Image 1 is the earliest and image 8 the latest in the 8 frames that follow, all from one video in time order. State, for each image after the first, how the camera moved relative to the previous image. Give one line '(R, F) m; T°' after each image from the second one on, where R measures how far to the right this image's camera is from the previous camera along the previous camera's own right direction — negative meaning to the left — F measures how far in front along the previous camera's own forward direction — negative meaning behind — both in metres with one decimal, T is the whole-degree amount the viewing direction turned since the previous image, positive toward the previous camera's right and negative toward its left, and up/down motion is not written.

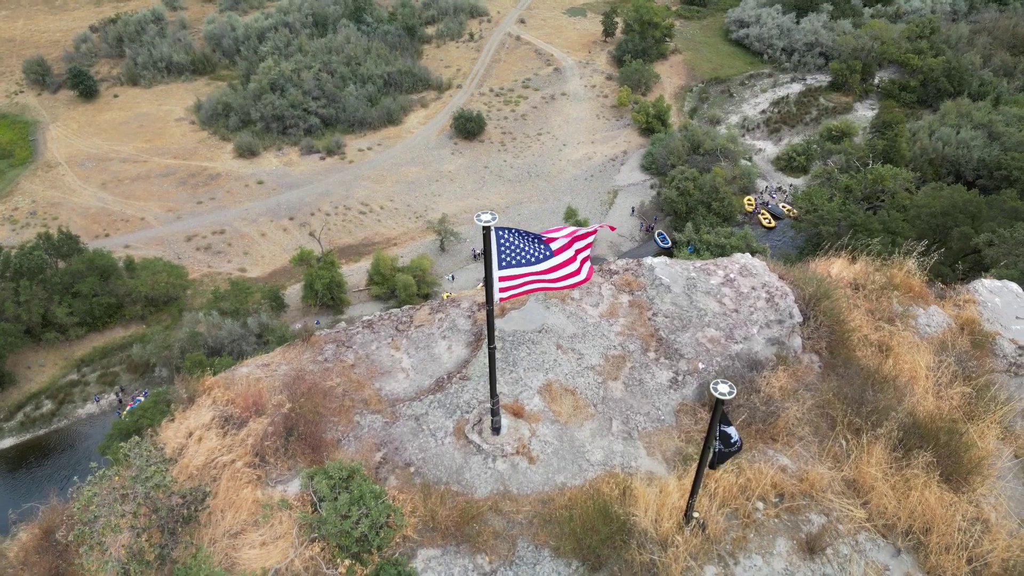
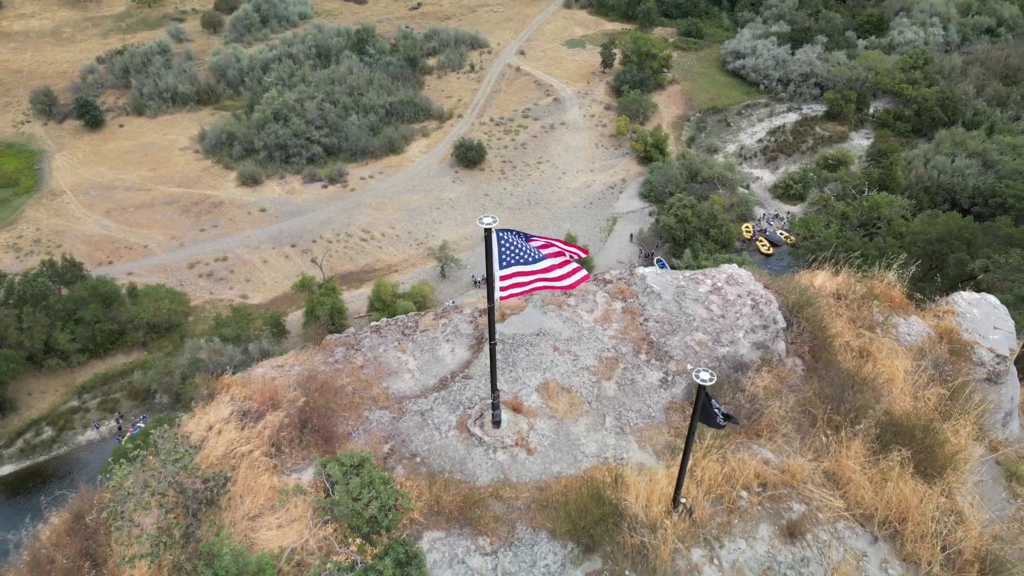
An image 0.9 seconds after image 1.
(0.0, -0.1) m; 0°
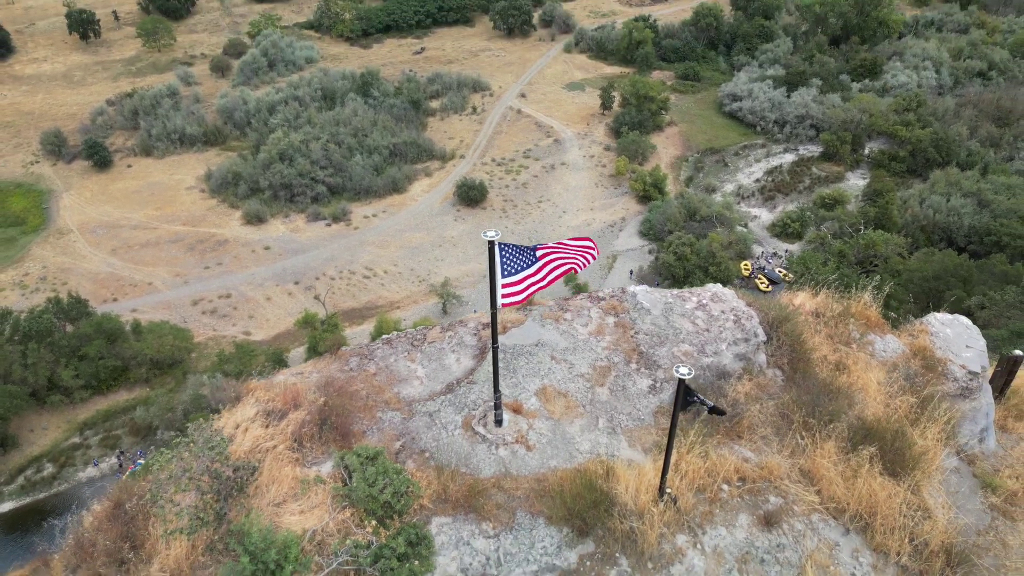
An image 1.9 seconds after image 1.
(0.0, -0.2) m; 0°
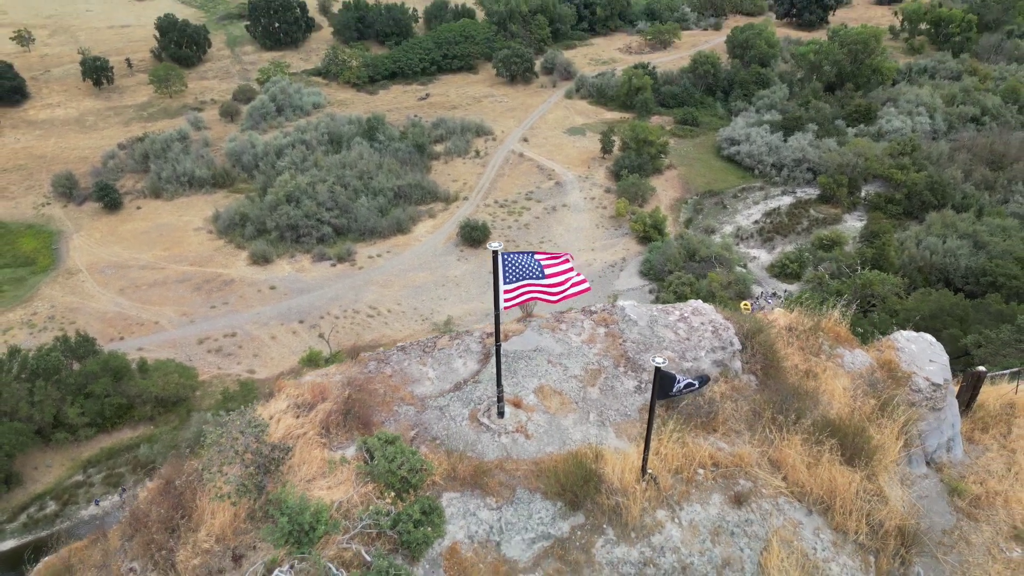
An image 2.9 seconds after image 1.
(0.0, -0.3) m; 0°
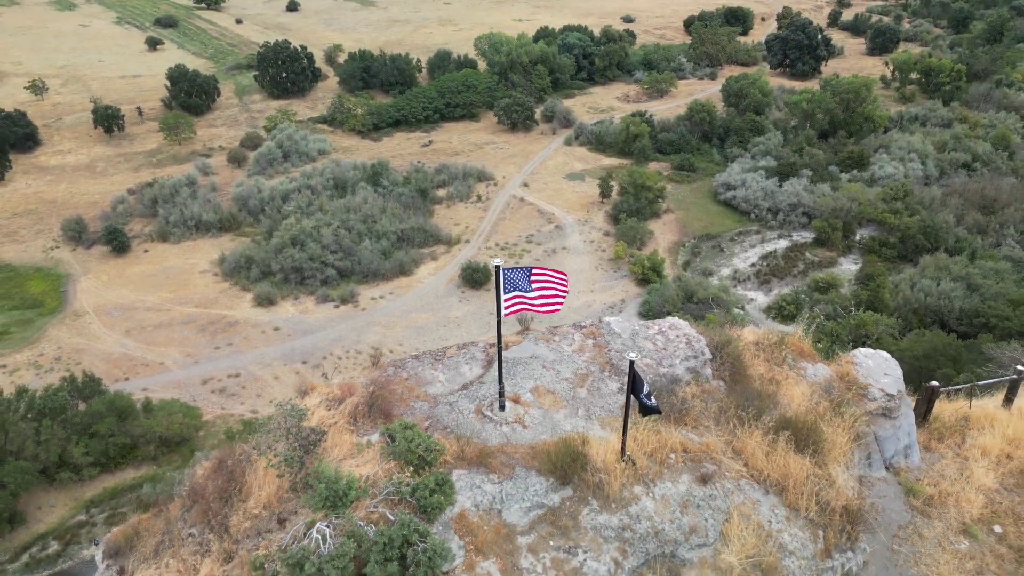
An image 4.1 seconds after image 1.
(0.0, -0.5) m; 0°
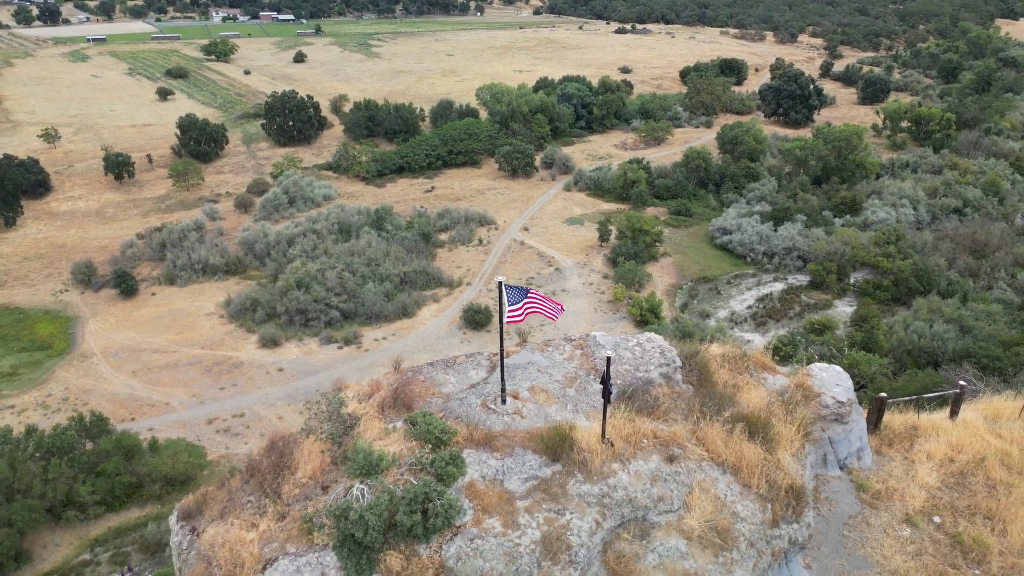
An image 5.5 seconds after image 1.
(0.0, -0.6) m; 0°
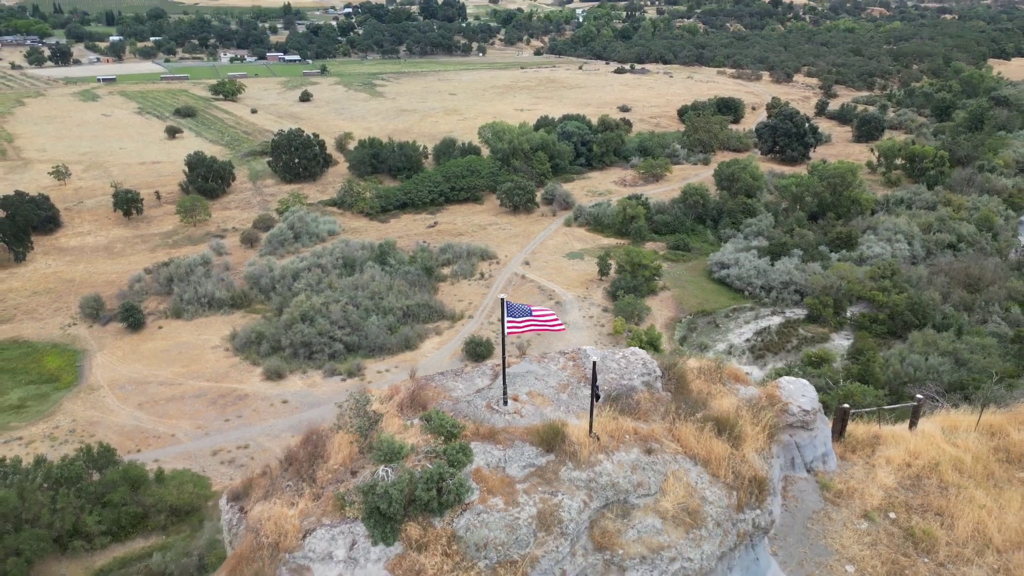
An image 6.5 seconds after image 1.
(0.0, -0.6) m; 0°
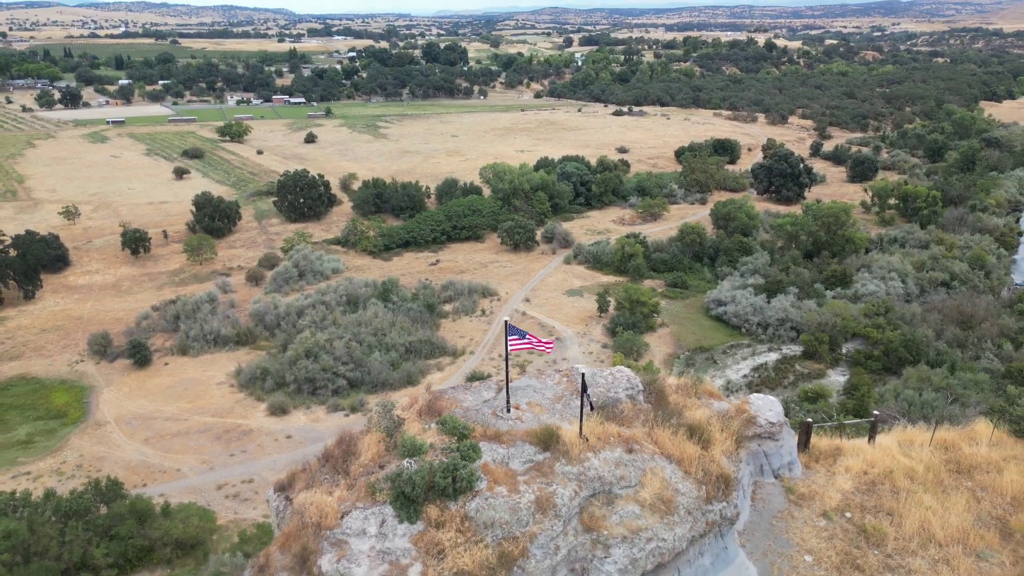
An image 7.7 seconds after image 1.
(0.0, -0.8) m; 0°
